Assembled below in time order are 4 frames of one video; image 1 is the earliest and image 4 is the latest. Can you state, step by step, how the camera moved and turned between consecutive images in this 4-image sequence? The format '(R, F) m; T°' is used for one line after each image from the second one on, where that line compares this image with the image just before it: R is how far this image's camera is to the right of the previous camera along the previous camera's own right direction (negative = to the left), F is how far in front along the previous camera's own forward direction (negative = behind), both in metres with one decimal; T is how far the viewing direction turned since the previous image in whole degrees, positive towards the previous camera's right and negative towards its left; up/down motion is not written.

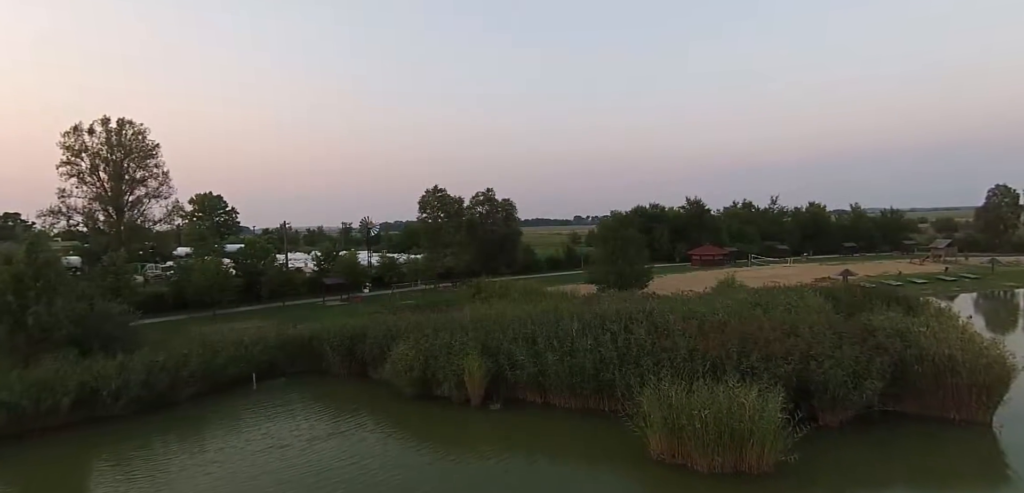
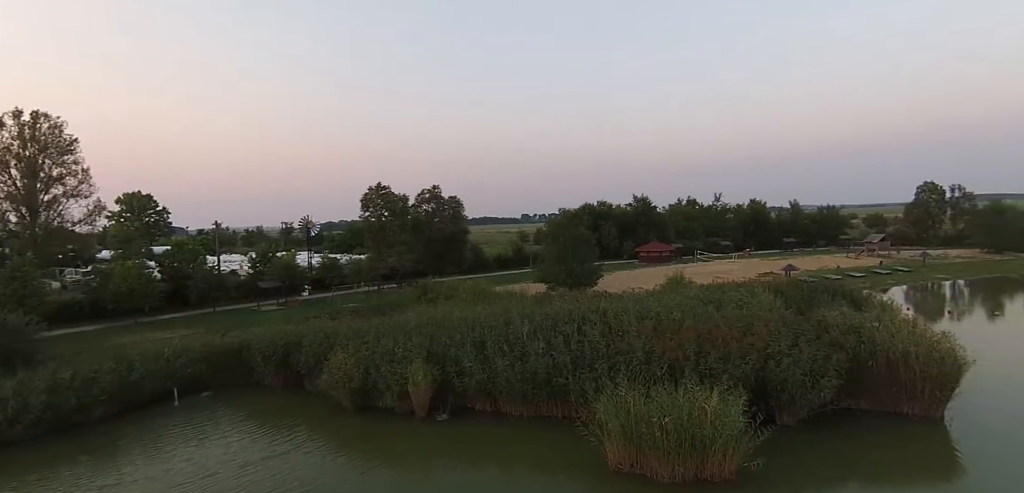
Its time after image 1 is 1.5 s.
(0.0, +0.9) m; +5°
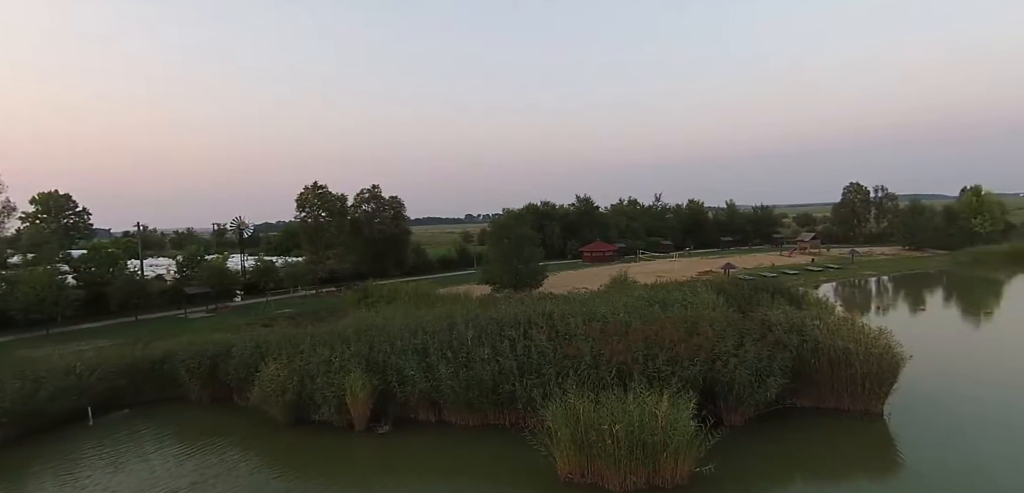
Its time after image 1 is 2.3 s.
(0.0, +0.5) m; +5°
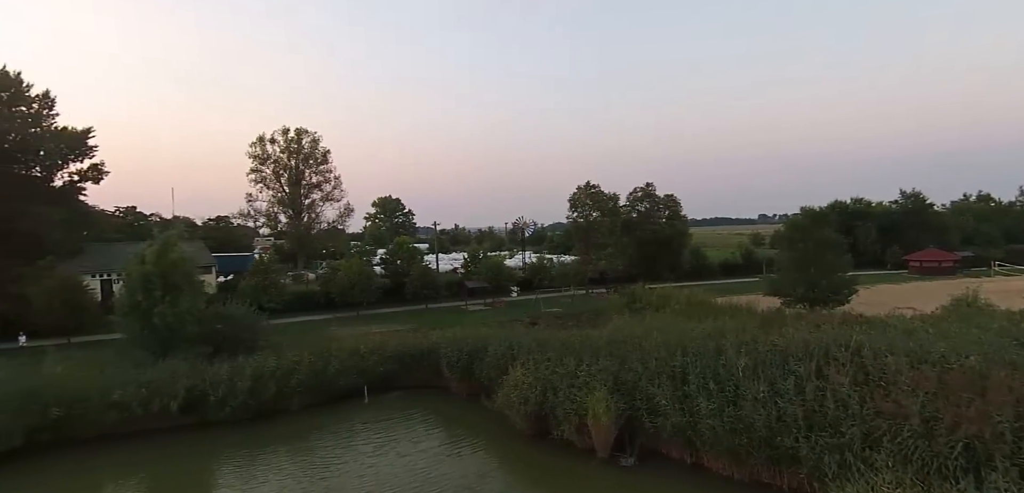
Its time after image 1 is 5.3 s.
(+0.2, +2.0) m; -27°
